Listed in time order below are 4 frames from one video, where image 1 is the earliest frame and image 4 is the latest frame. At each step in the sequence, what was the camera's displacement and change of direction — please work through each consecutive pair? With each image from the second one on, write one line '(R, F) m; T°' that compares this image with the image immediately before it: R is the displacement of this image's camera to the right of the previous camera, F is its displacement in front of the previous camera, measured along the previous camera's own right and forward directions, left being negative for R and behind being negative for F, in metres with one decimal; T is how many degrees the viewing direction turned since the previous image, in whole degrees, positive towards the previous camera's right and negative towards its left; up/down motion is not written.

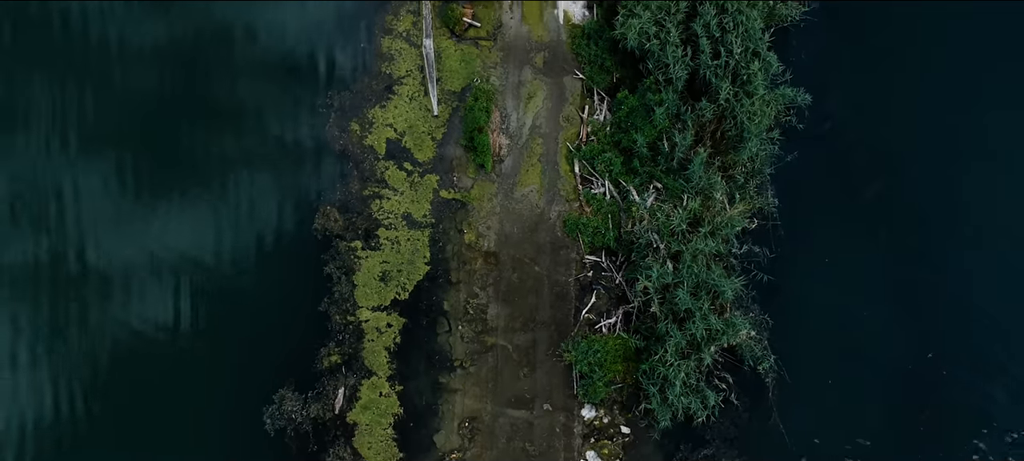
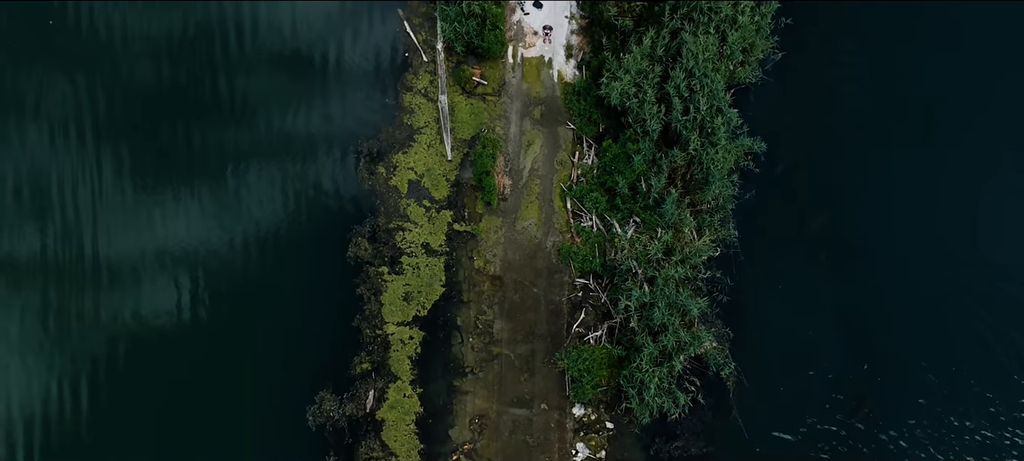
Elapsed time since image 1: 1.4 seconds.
(-0.1, -1.3) m; 0°
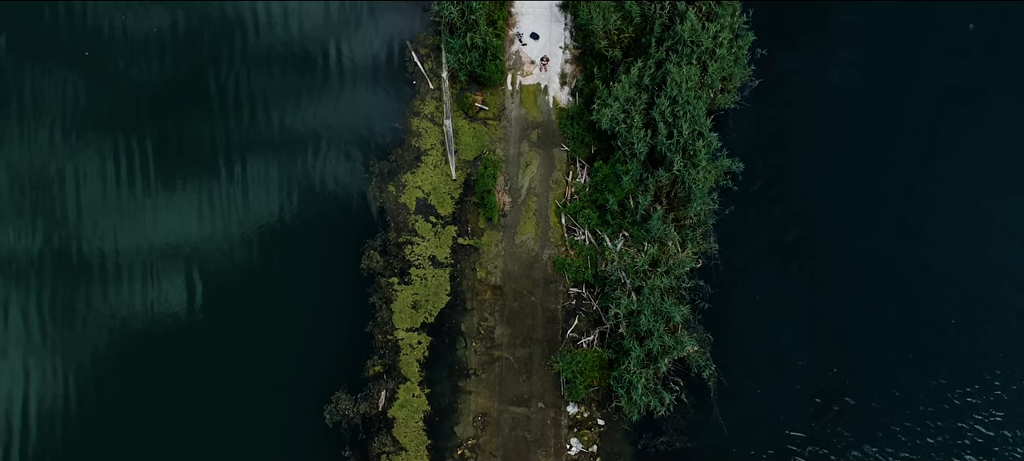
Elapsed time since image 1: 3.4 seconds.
(0.0, -0.8) m; 0°
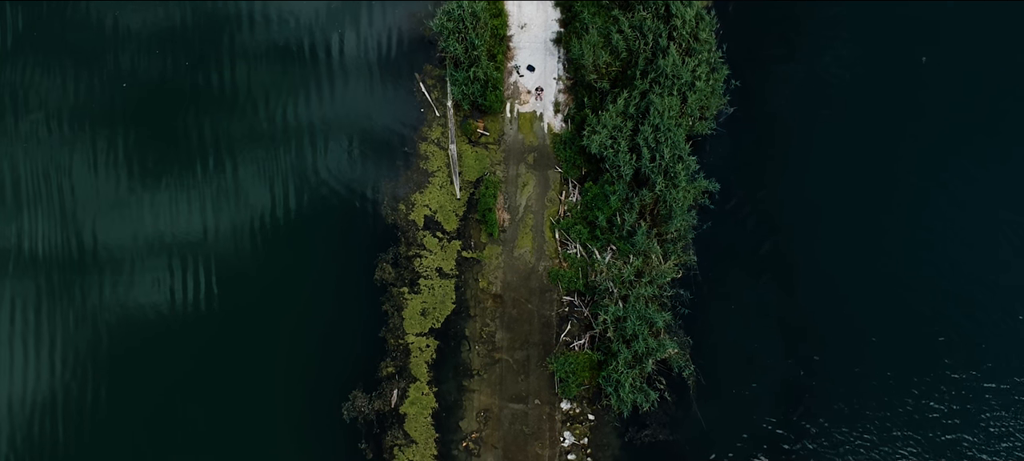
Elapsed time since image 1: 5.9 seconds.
(0.0, -1.0) m; 0°
